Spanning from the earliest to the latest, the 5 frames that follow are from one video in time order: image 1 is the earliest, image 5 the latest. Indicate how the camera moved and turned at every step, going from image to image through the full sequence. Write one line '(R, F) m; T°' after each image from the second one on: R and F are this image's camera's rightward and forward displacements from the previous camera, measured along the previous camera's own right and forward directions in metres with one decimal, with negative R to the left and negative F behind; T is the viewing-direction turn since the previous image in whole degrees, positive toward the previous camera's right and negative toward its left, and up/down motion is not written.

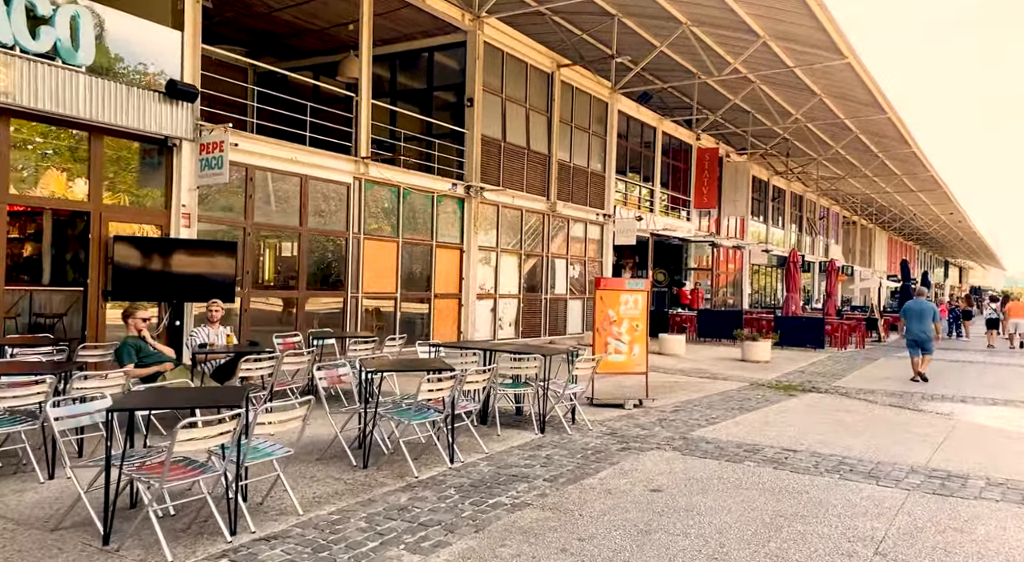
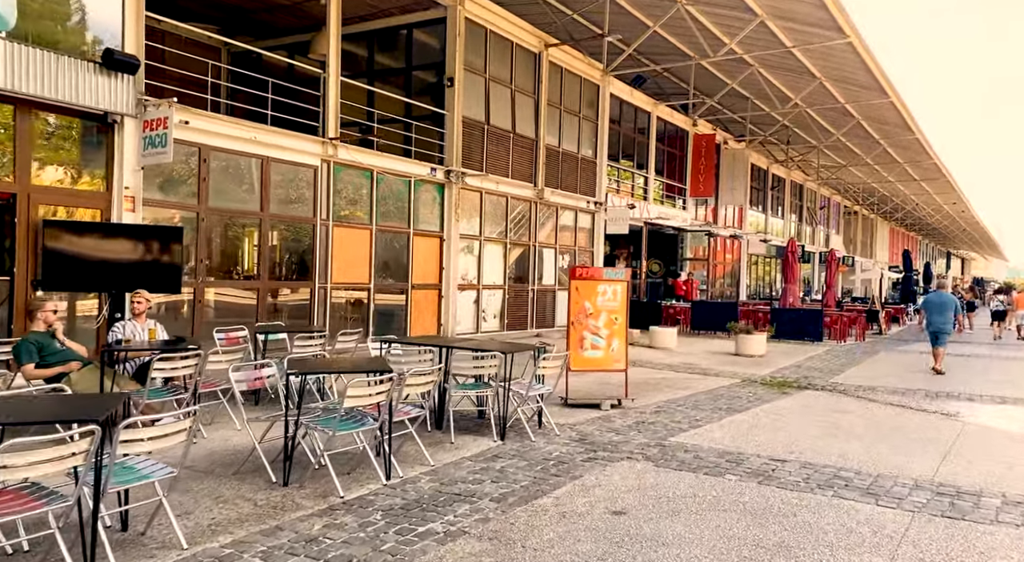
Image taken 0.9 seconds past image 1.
(+0.4, +0.8) m; 0°
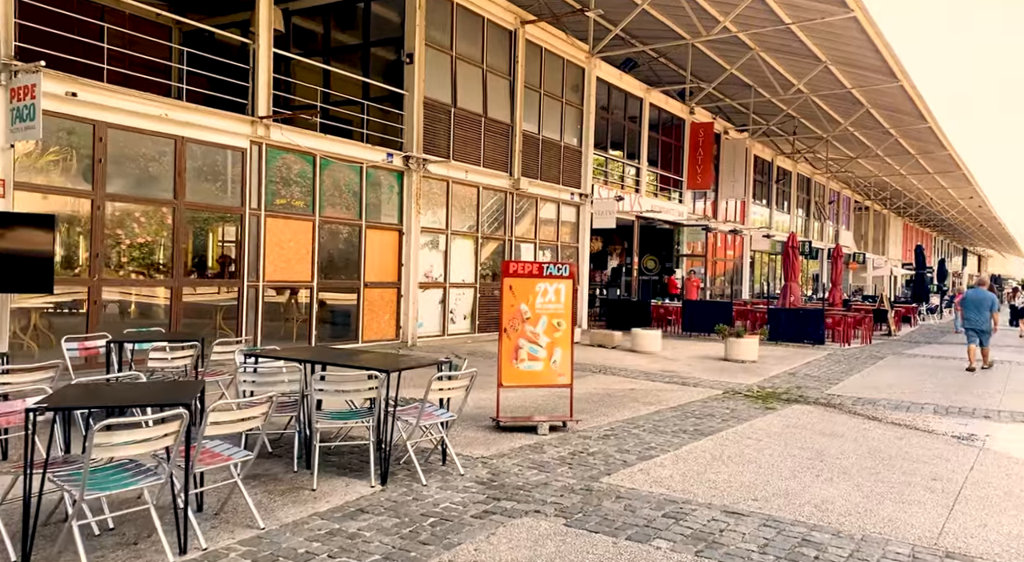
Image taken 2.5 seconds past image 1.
(+0.8, +1.4) m; -1°
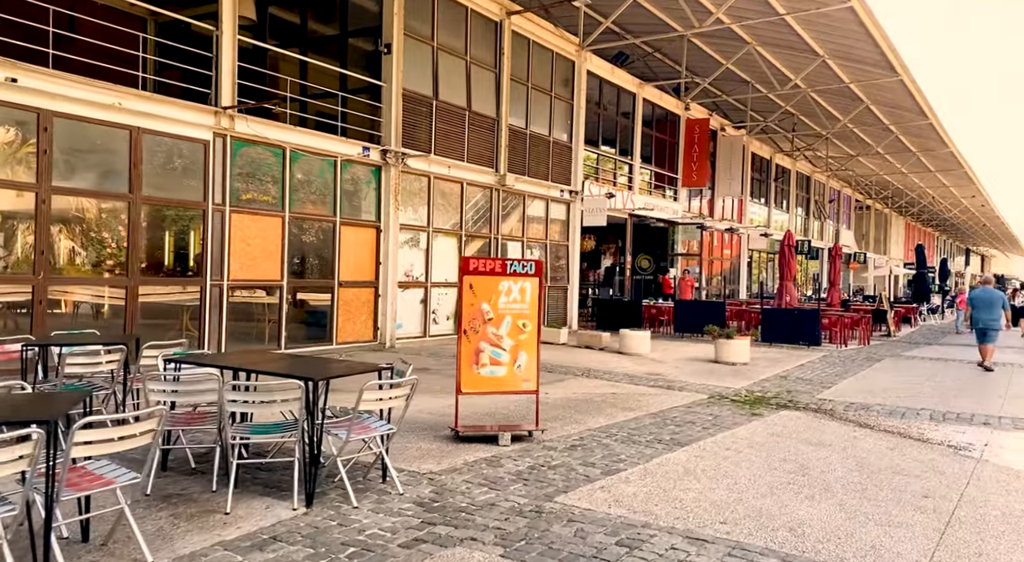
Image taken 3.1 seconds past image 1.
(+0.4, +0.5) m; 0°
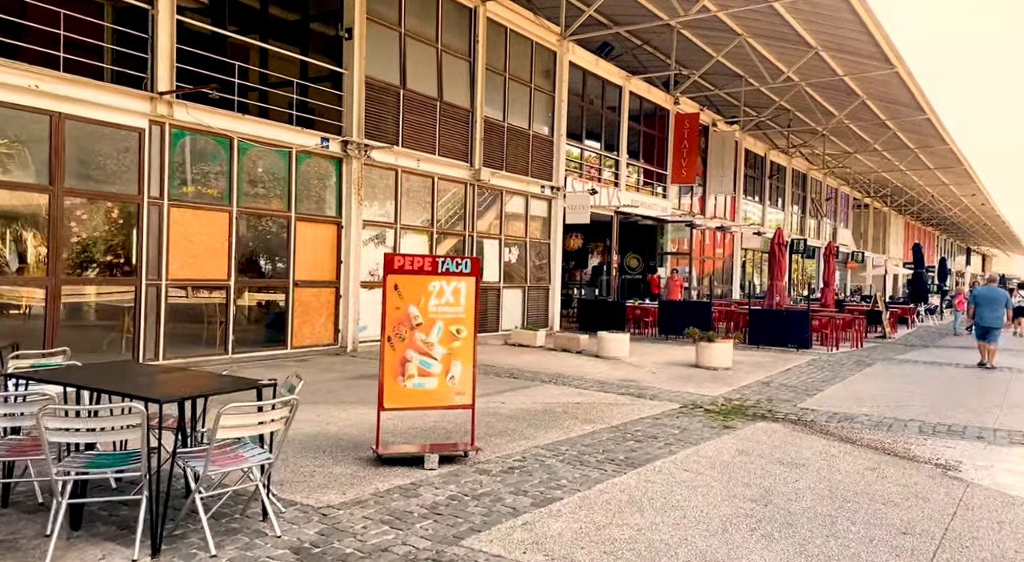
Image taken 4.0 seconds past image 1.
(+0.5, +0.8) m; 0°
